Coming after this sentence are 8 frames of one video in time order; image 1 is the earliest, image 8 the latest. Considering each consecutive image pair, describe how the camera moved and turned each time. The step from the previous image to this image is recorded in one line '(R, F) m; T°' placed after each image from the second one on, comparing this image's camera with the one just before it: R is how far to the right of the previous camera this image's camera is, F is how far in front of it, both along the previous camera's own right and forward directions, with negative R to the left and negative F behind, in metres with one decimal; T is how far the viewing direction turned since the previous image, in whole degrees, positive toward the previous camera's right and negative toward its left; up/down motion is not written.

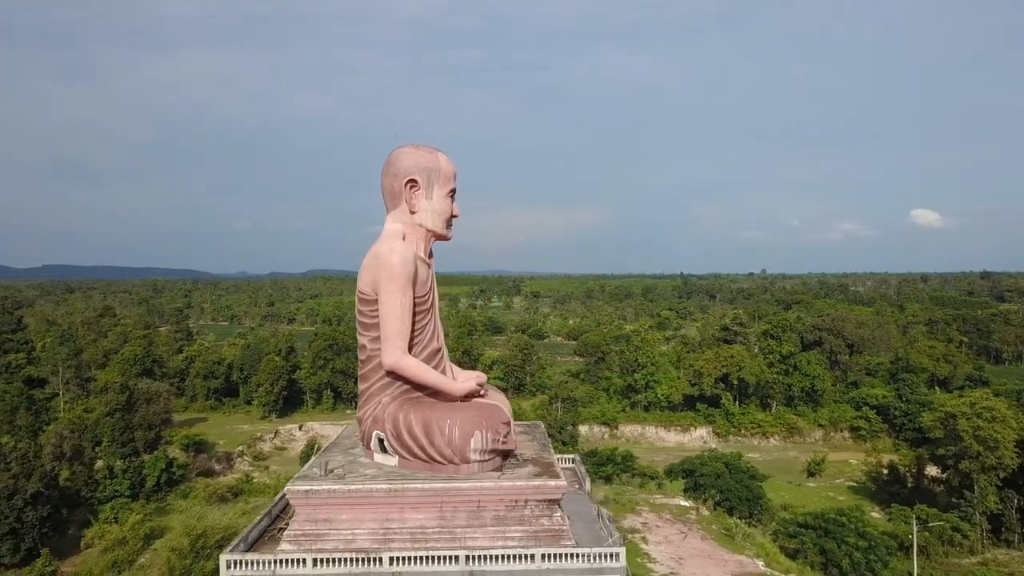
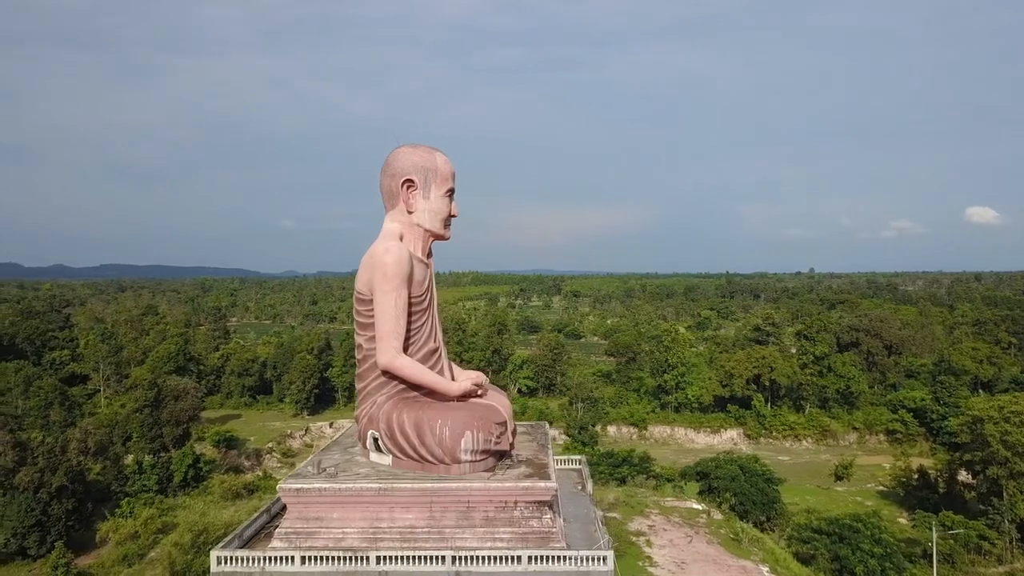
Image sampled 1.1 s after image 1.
(+0.4, +0.1) m; -3°
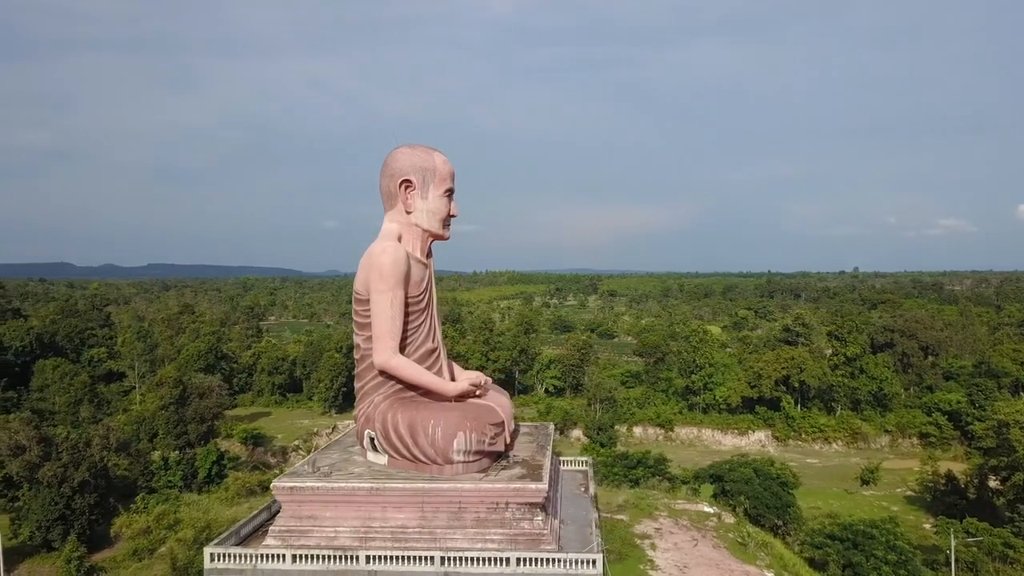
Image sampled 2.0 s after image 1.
(+0.4, +0.1) m; -2°
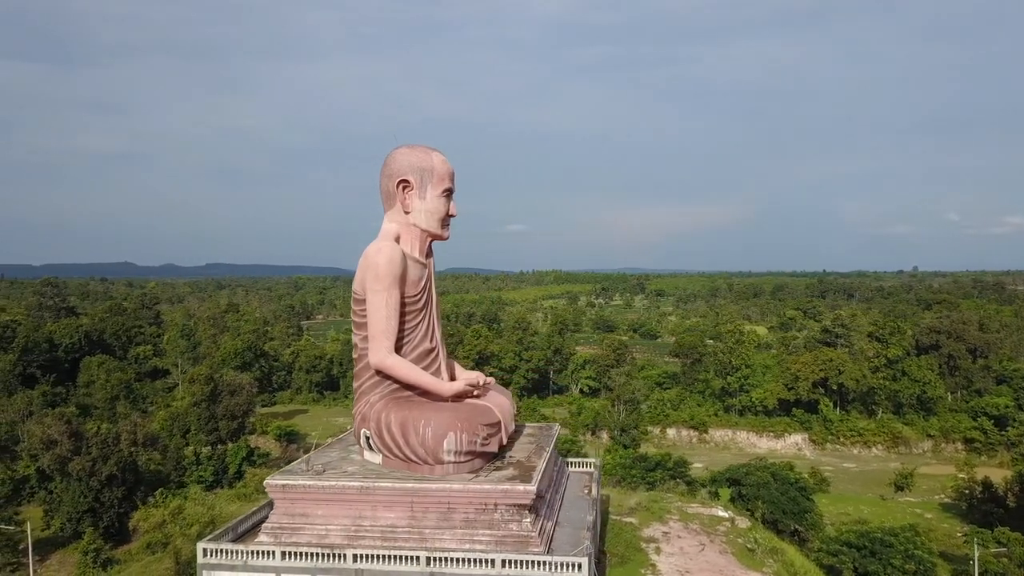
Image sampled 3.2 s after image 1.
(+0.5, +0.1) m; -3°
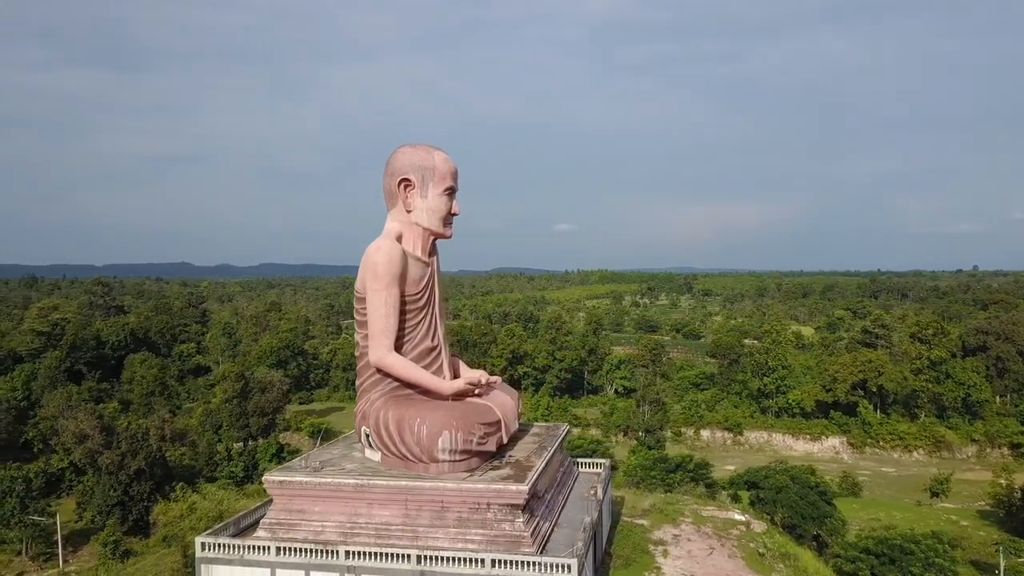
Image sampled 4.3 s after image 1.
(+0.4, +0.1) m; -3°
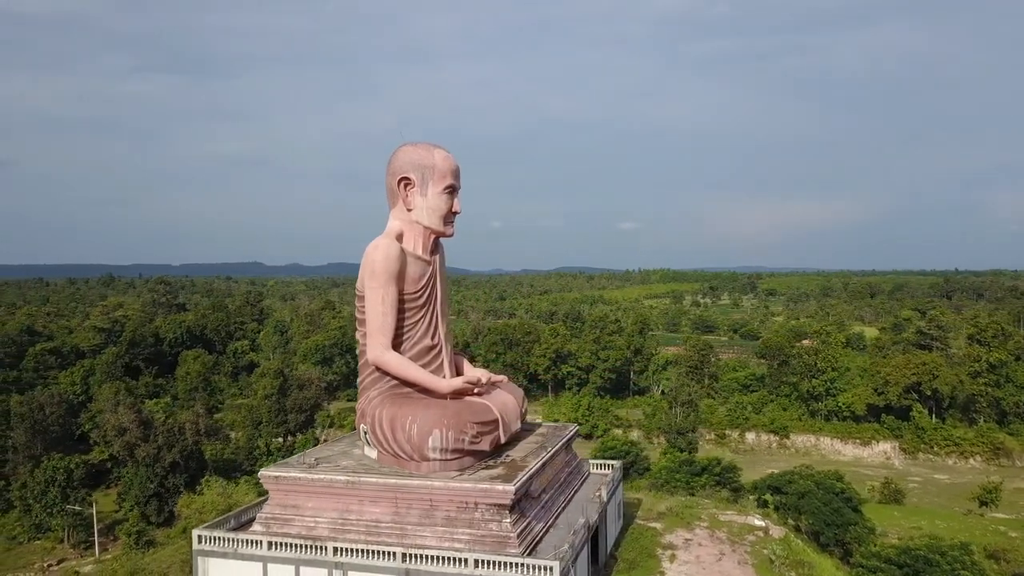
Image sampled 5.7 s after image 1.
(+0.6, +0.1) m; -4°
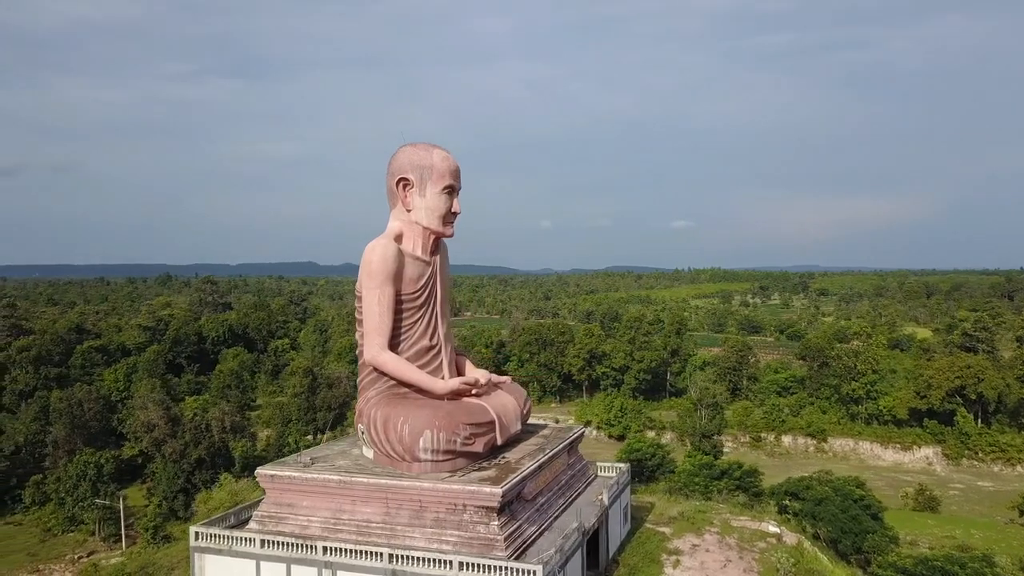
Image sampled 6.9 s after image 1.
(+0.5, +0.1) m; -3°
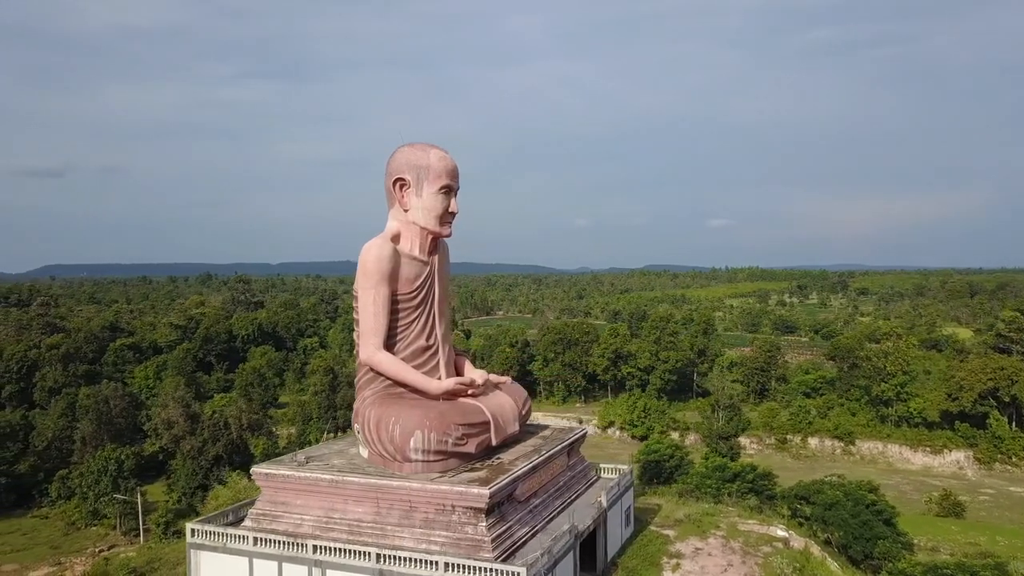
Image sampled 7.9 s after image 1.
(+0.4, 0.0) m; -2°
